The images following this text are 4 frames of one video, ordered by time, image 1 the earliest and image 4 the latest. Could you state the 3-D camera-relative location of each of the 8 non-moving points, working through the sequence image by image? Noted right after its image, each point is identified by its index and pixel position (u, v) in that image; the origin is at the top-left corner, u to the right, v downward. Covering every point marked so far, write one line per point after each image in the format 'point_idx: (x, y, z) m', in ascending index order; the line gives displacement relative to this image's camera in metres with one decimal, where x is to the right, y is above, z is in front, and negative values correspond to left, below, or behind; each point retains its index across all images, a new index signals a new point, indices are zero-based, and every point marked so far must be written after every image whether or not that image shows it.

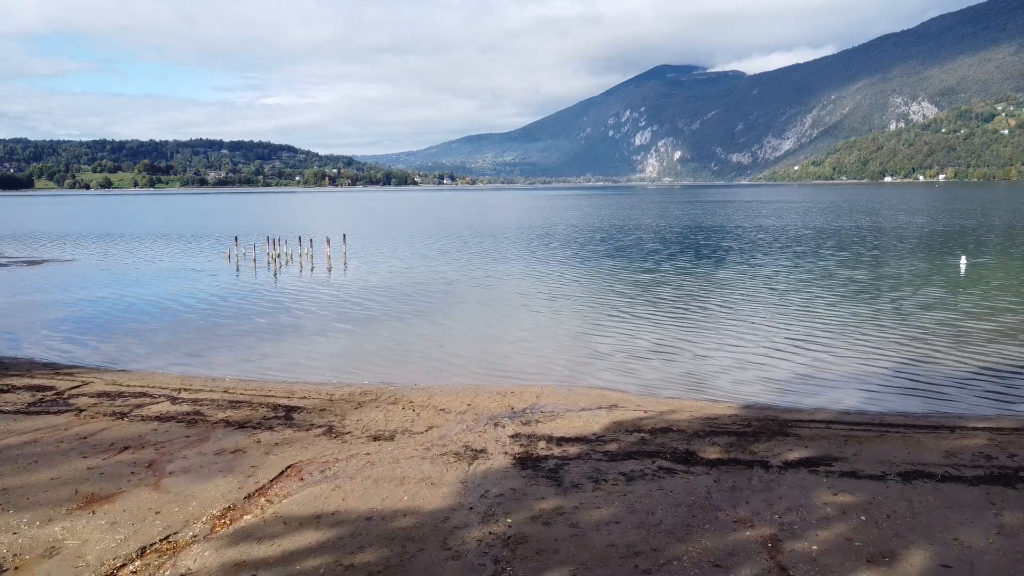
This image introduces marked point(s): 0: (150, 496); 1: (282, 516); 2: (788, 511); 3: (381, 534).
0: (-6.0, -3.4, +10.9) m
1: (-3.6, -3.5, +10.2) m
2: (+4.3, -3.5, +10.3) m
3: (-1.9, -3.6, +9.6) m
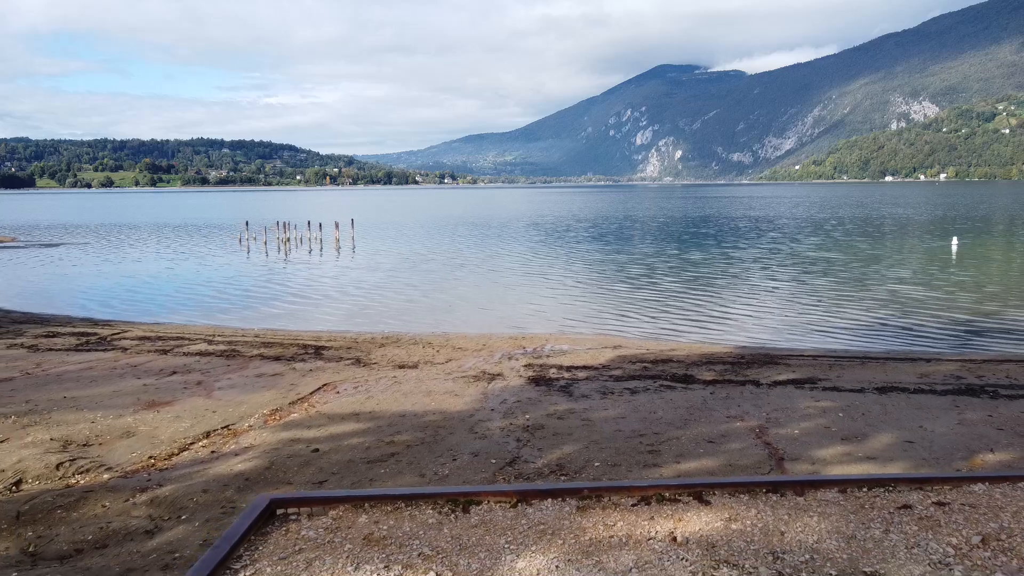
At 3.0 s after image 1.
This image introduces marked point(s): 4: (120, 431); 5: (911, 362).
0: (-5.7, -2.1, +12.2) m
1: (-3.3, -2.2, +11.4) m
2: (+4.6, -2.2, +11.5) m
3: (-1.6, -2.2, +10.9) m
4: (-6.2, -2.3, +10.4) m
5: (+9.1, -1.7, +15.0) m
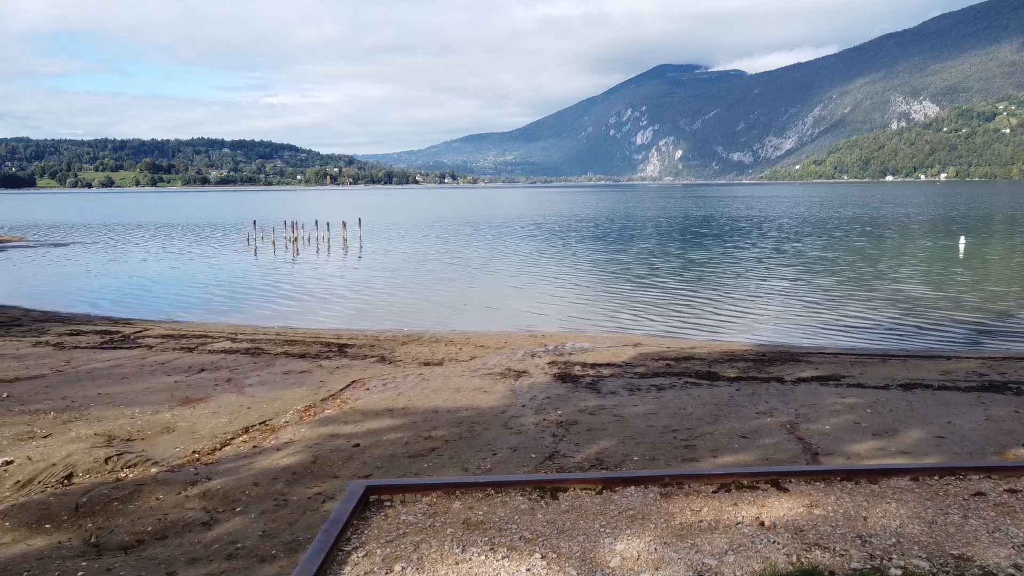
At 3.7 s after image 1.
0: (-5.2, -2.0, +12.3) m
1: (-2.7, -2.1, +11.6) m
2: (+5.2, -2.1, +11.7) m
3: (-1.0, -2.2, +11.0) m
4: (-5.6, -2.2, +10.5) m
5: (+9.7, -1.7, +15.2) m
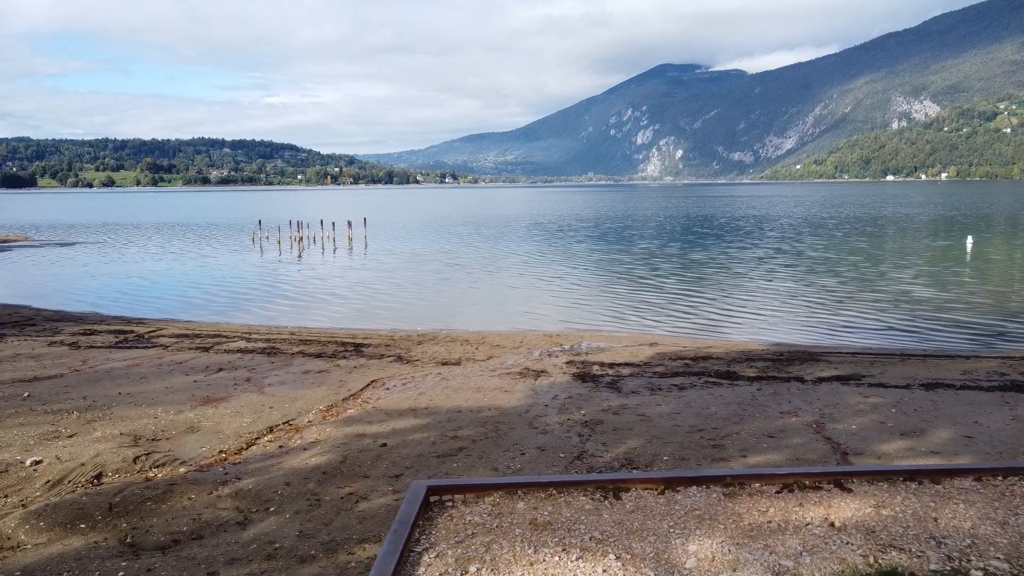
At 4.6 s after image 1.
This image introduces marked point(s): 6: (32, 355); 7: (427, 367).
0: (-4.8, -2.0, +12.3) m
1: (-2.3, -2.1, +11.5) m
2: (+5.6, -2.1, +11.6) m
3: (-0.6, -2.2, +11.0) m
4: (-5.2, -2.2, +10.5) m
5: (+10.1, -1.6, +15.1) m
6: (-11.3, -1.6, +15.5) m
7: (-1.9, -1.8, +14.8) m
